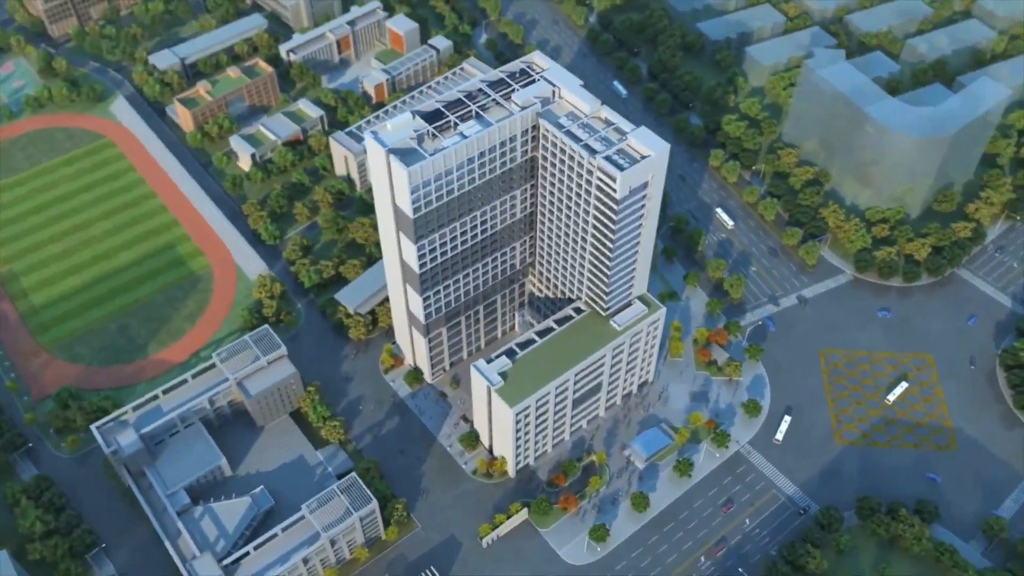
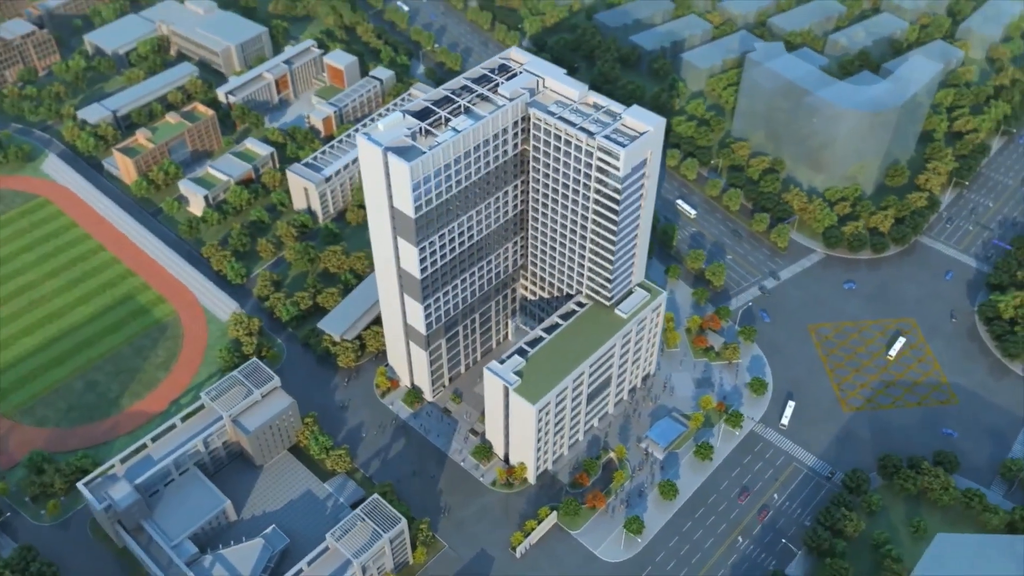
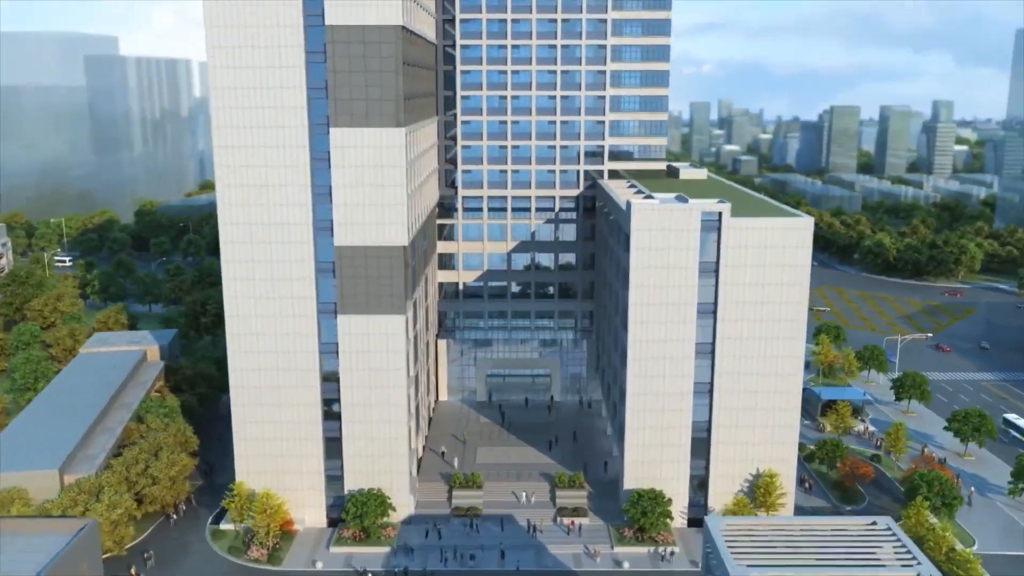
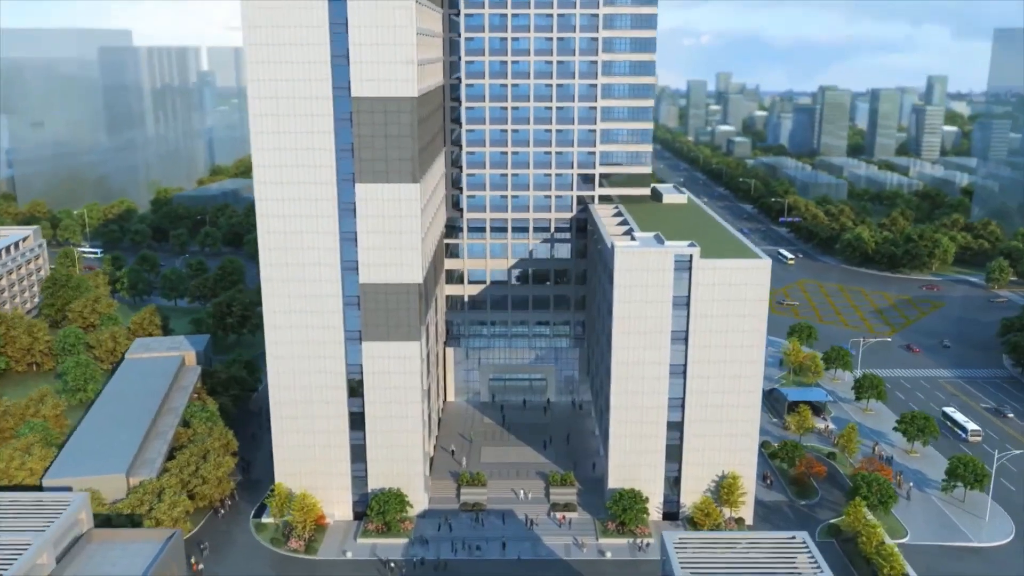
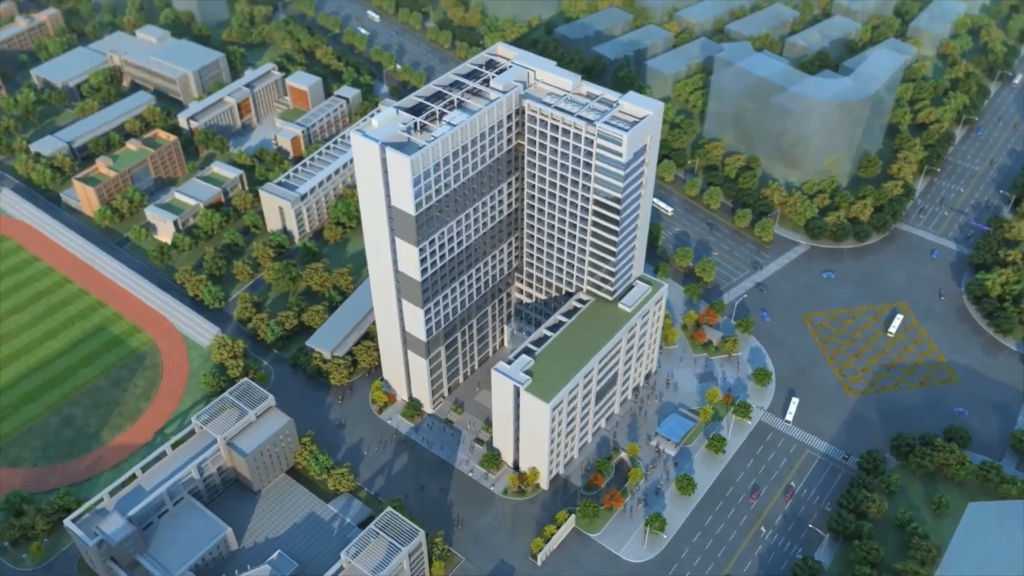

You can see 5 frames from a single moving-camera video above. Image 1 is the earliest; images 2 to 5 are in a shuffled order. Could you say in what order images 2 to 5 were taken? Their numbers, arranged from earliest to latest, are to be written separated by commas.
2, 5, 4, 3
